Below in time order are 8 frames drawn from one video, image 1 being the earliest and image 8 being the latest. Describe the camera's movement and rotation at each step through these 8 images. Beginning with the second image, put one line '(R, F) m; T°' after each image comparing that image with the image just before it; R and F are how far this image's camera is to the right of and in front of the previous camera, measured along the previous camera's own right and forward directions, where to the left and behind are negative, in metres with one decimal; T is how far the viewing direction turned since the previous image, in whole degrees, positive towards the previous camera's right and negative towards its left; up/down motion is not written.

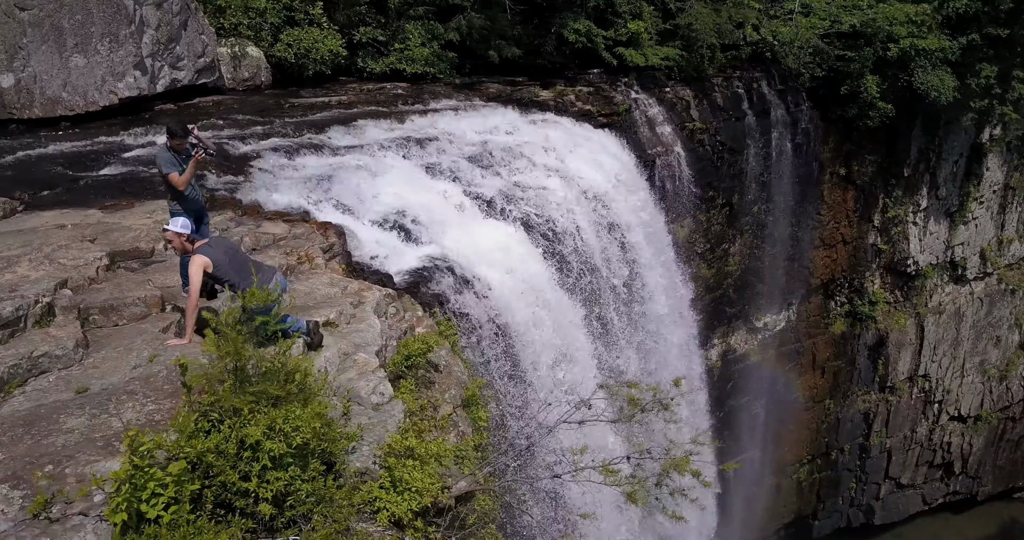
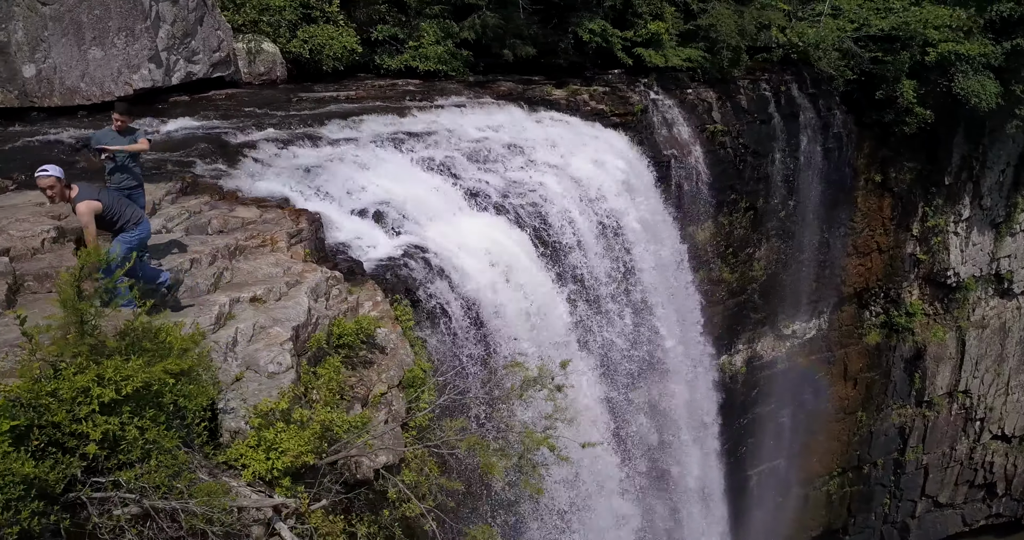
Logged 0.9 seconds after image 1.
(+0.6, -0.1) m; -4°
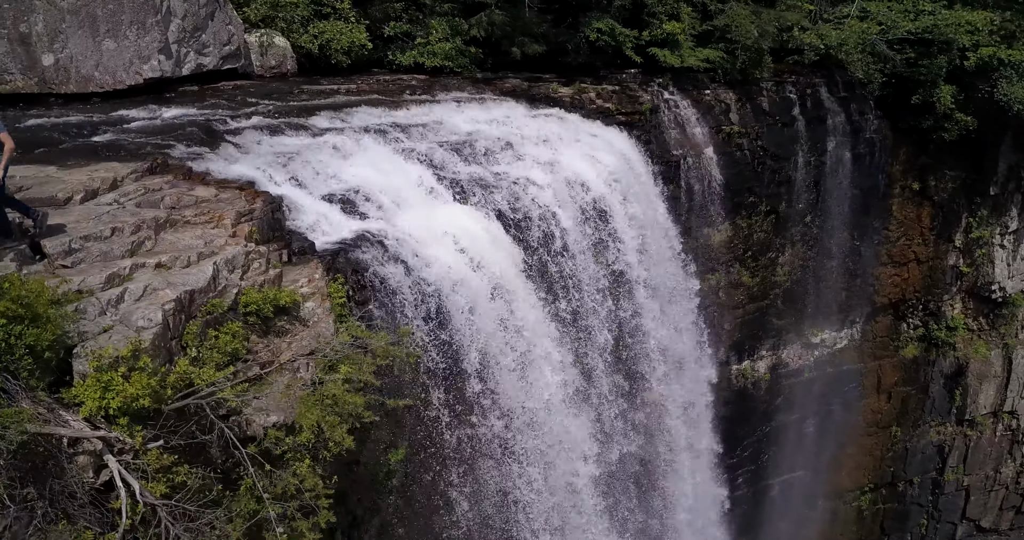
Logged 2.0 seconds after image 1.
(+0.9, -0.2) m; -4°
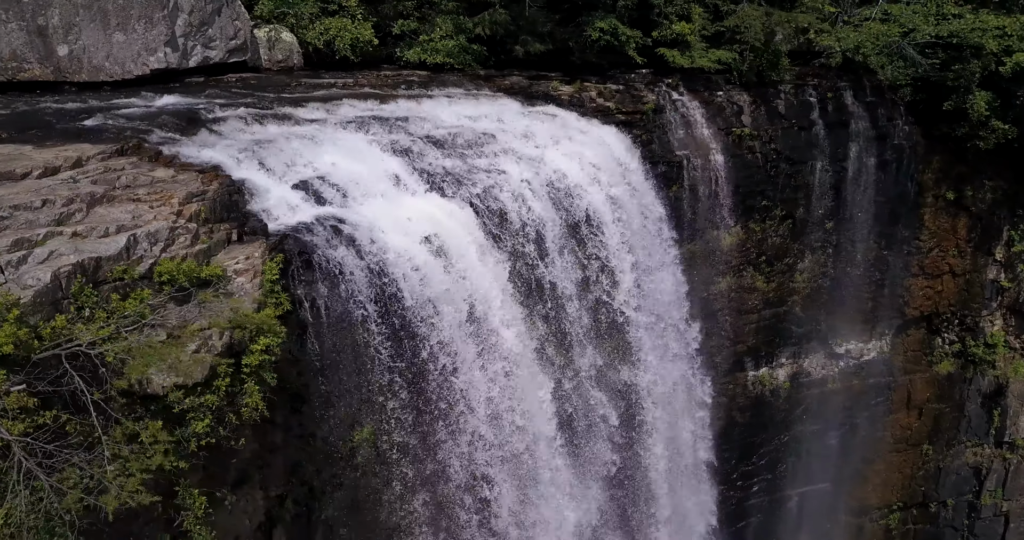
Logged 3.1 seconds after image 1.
(+1.0, -0.2) m; -4°
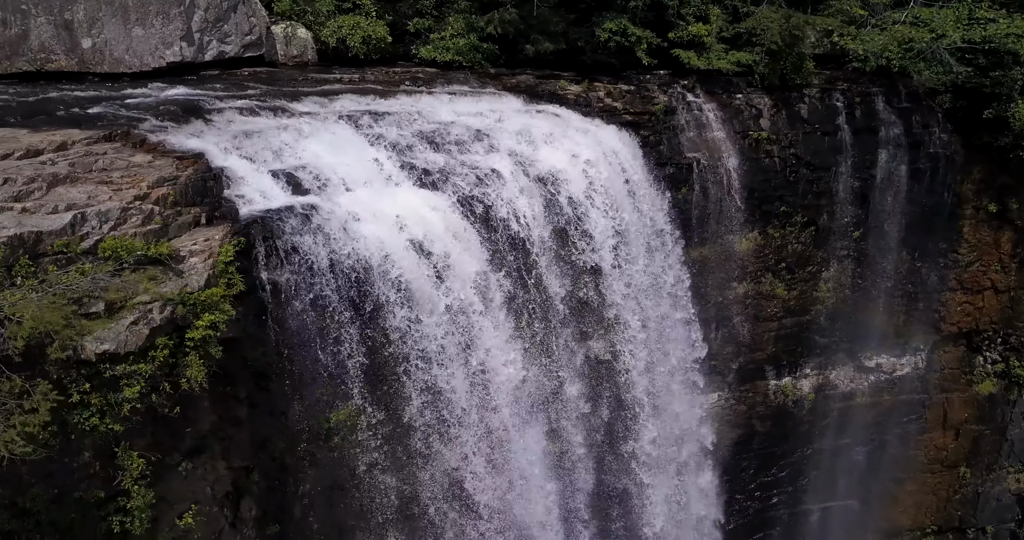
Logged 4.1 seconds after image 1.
(+0.9, -0.1) m; -4°
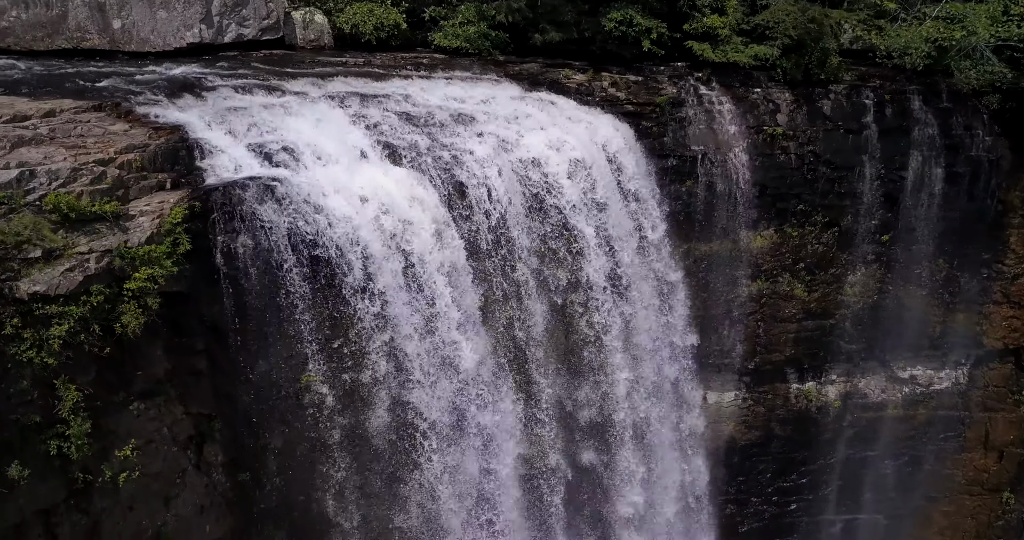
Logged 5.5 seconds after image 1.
(+1.3, -0.2) m; -6°
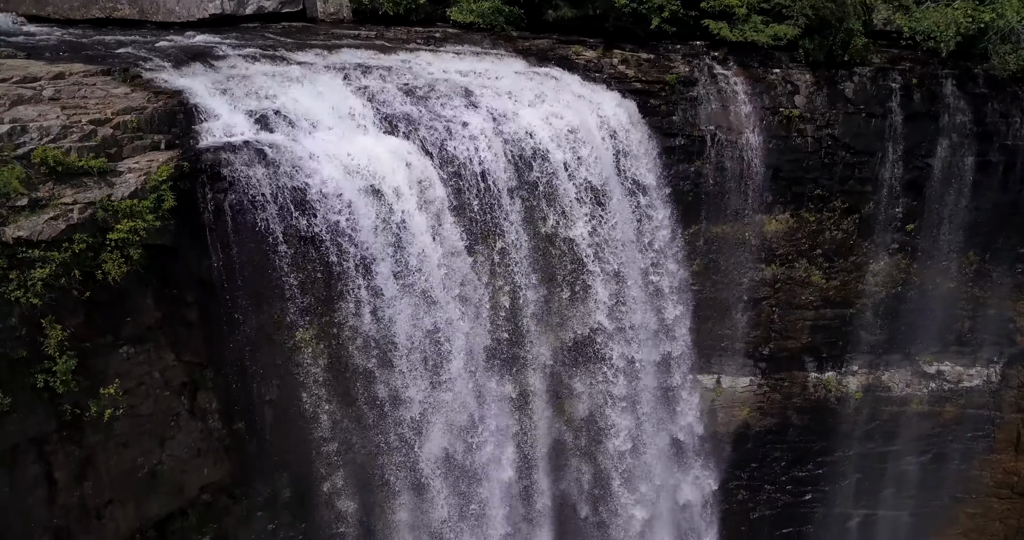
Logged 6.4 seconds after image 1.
(+0.9, -0.2) m; -4°
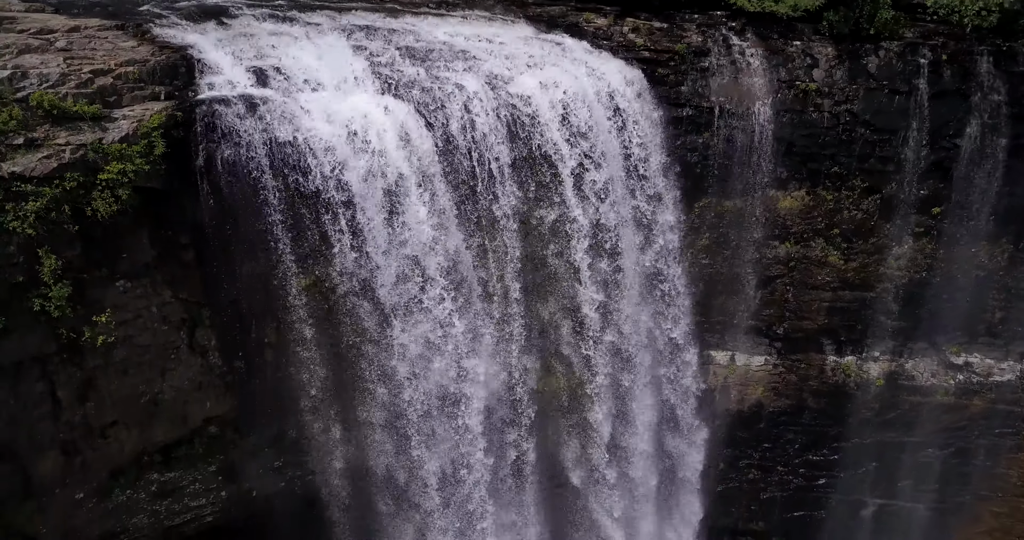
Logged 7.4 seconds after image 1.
(+1.0, -0.3) m; -4°
